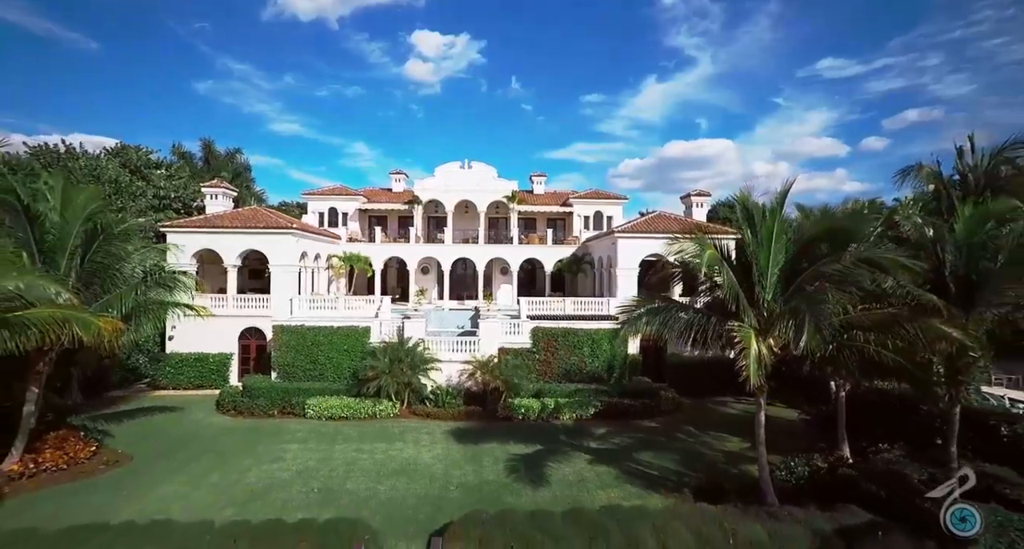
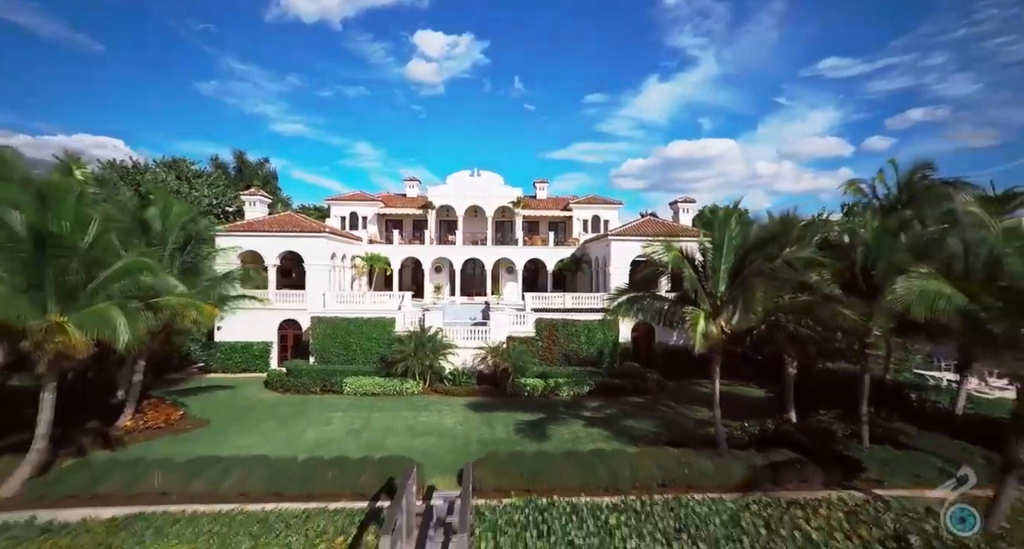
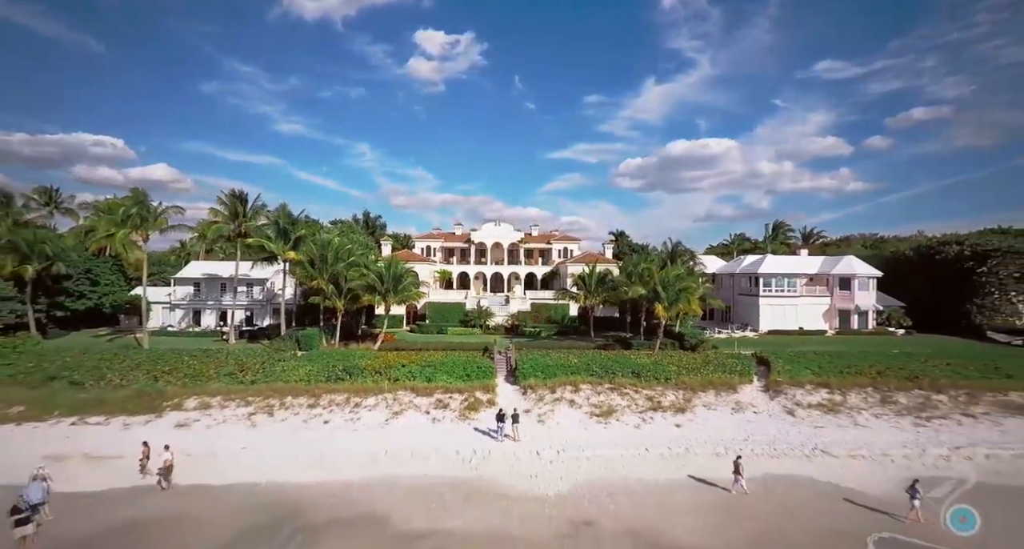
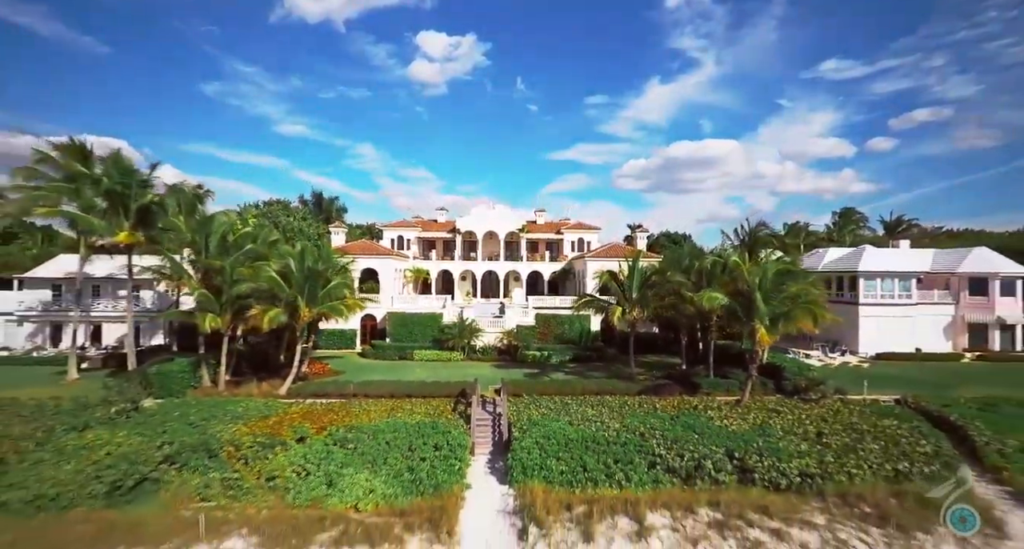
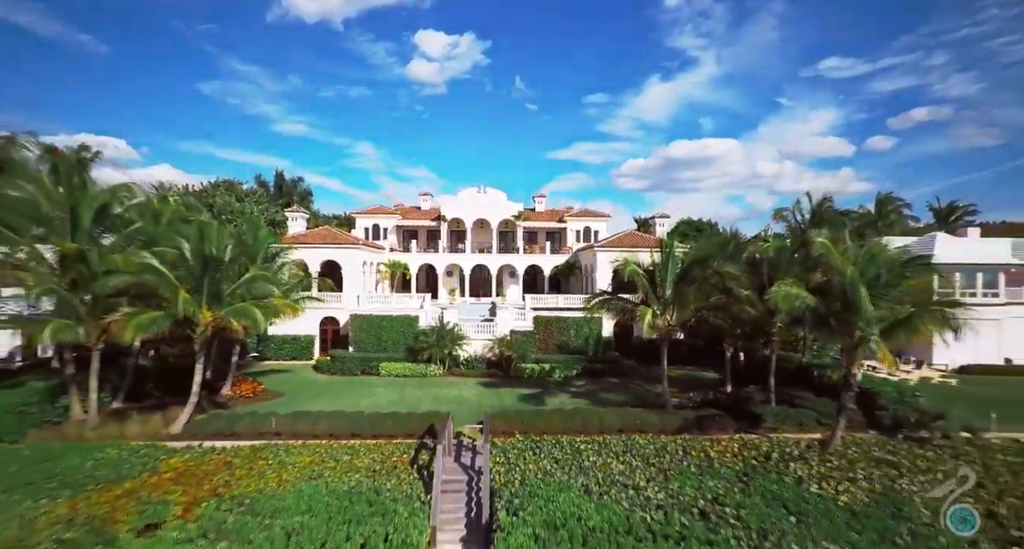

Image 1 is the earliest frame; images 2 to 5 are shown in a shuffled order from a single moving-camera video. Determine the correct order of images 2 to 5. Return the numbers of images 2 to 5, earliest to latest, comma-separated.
2, 5, 4, 3
